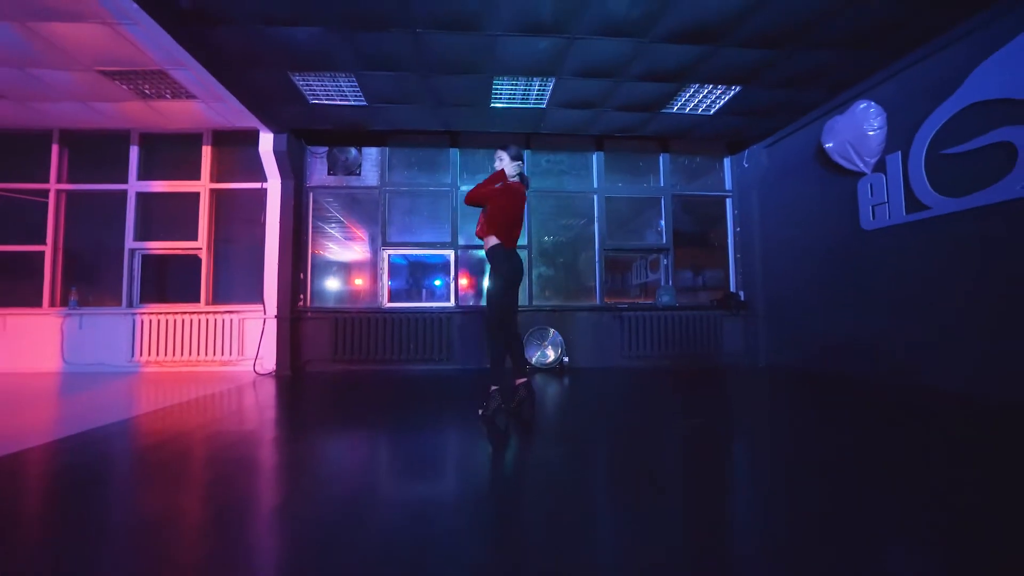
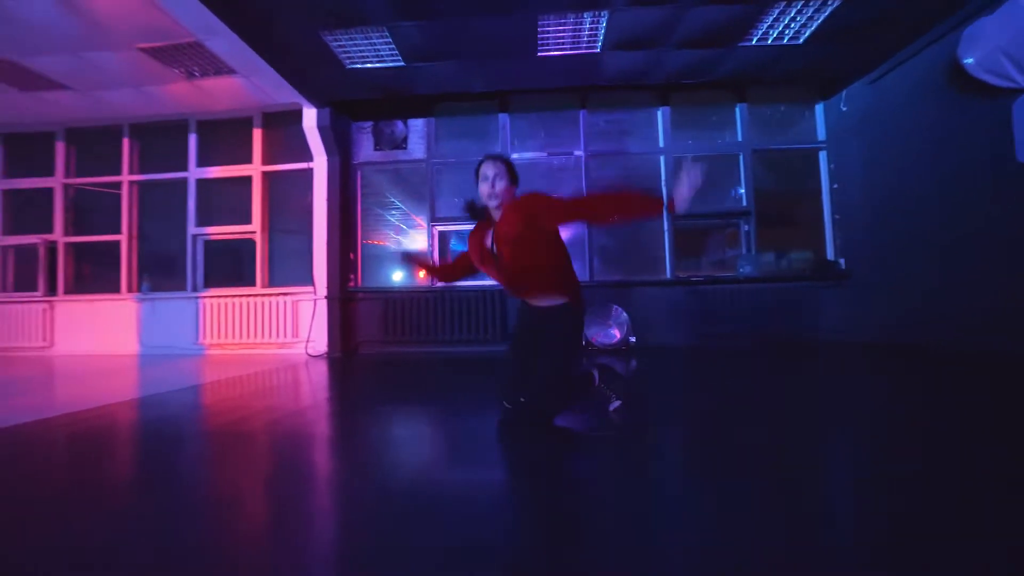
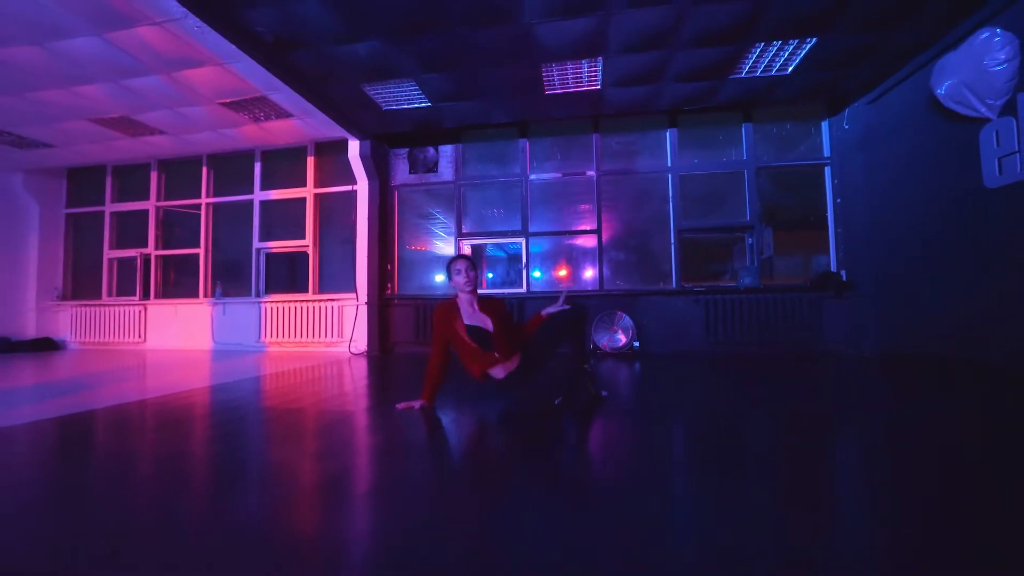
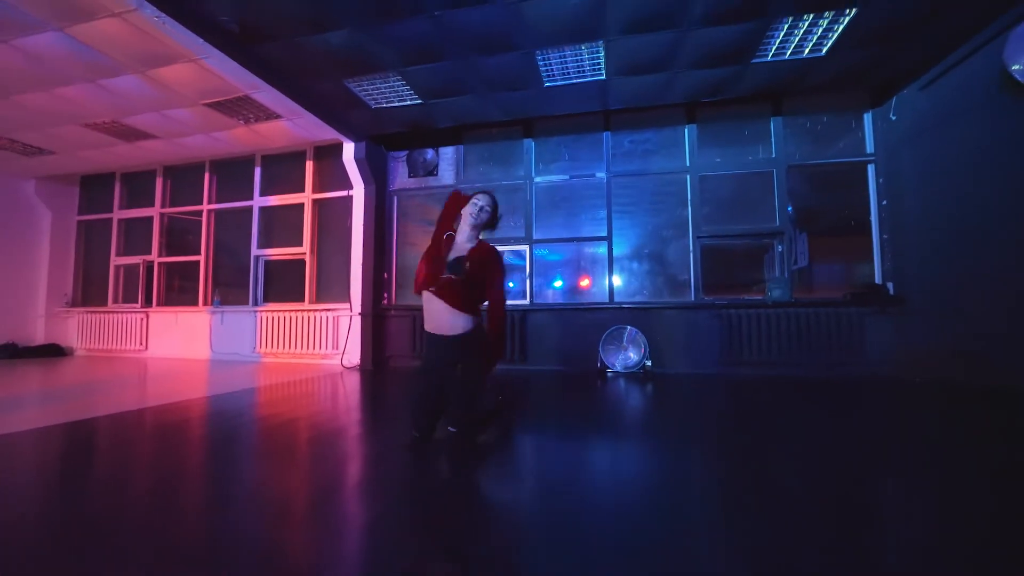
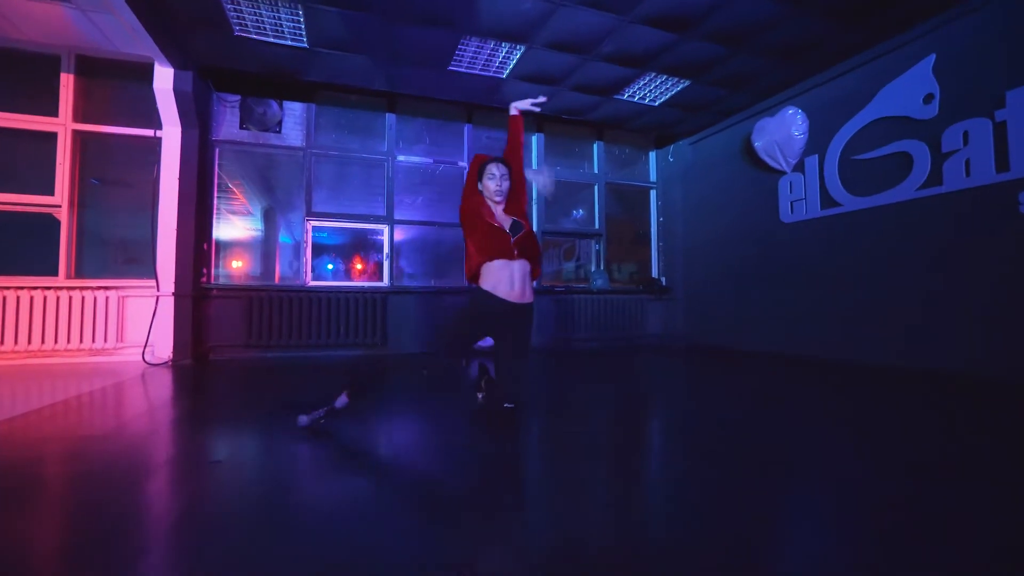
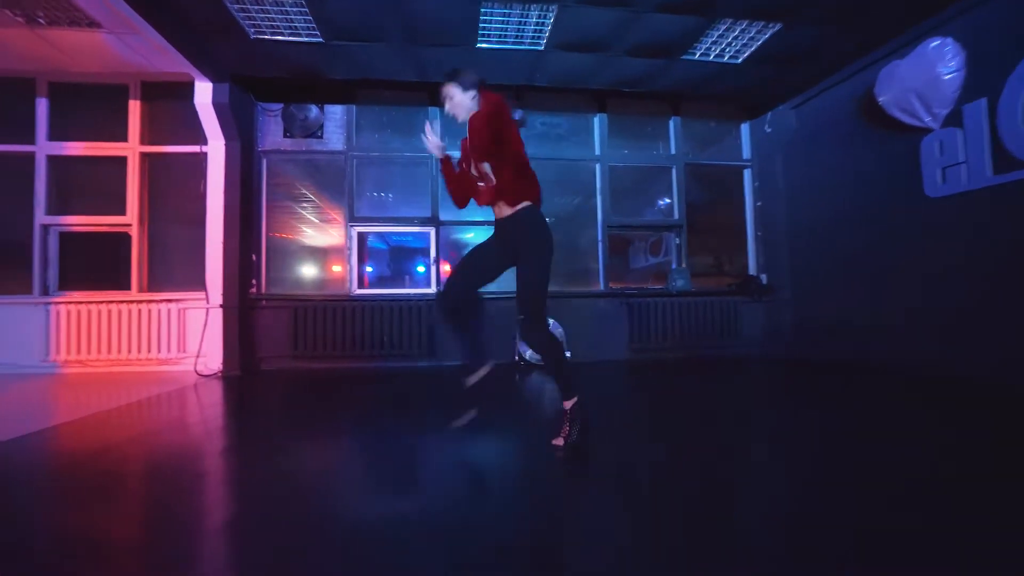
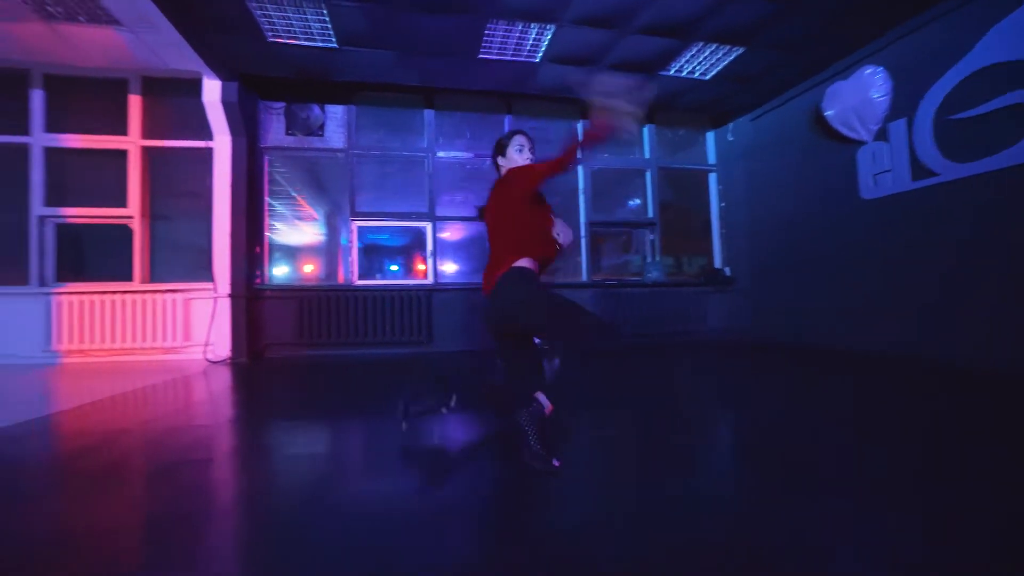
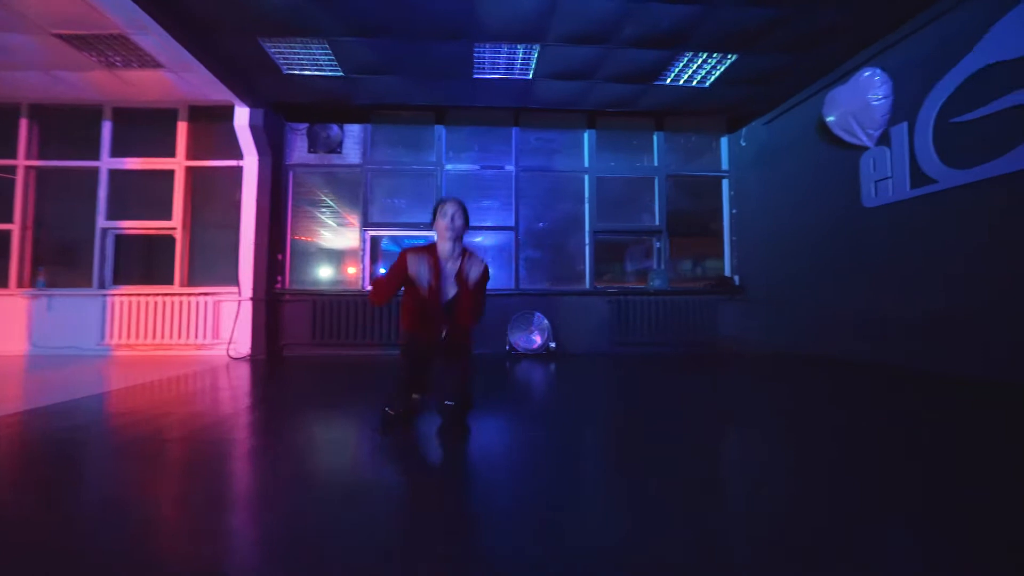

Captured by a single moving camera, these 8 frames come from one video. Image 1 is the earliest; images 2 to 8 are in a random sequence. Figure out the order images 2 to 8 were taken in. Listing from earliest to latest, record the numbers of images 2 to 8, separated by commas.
6, 4, 8, 5, 7, 2, 3
